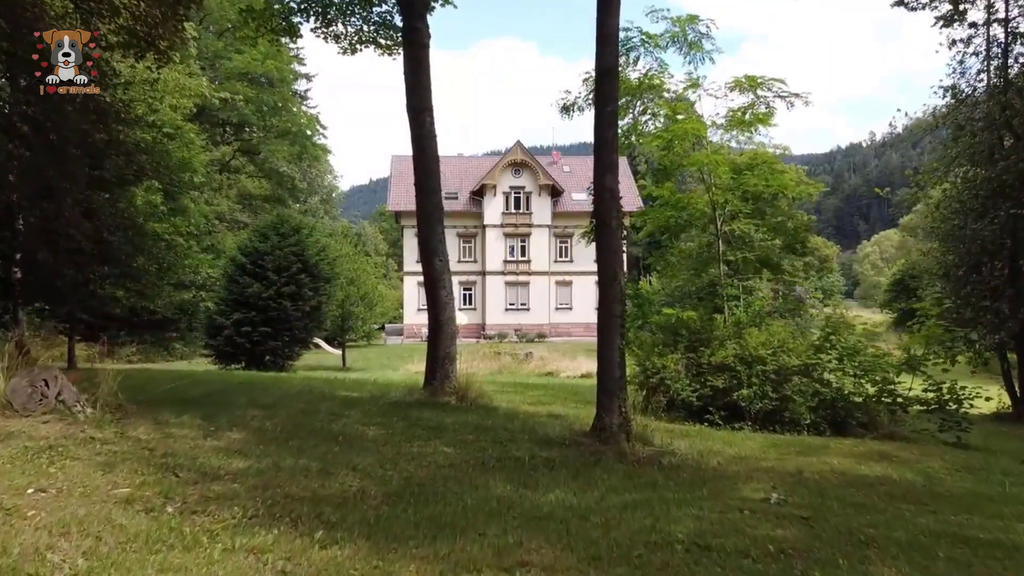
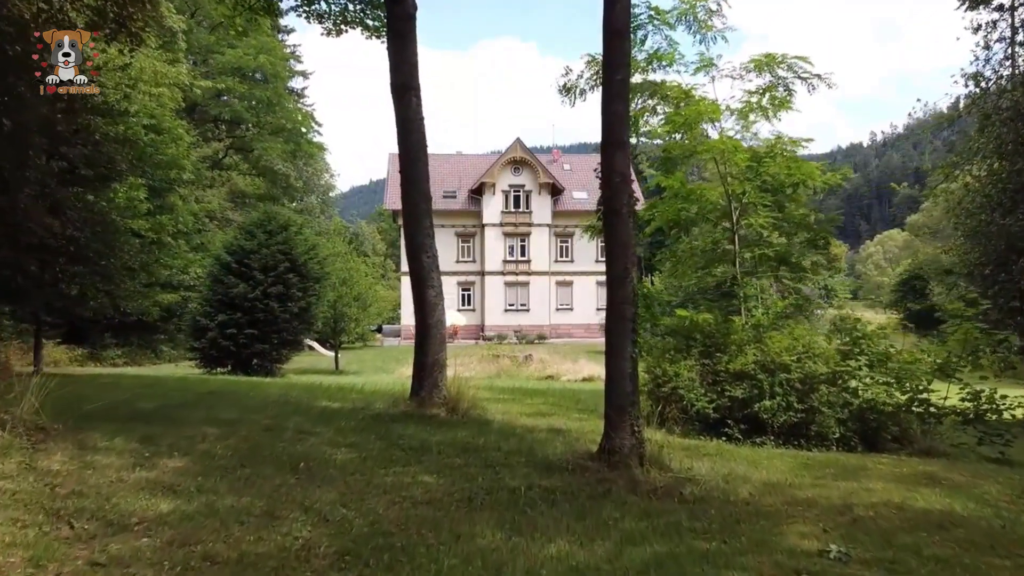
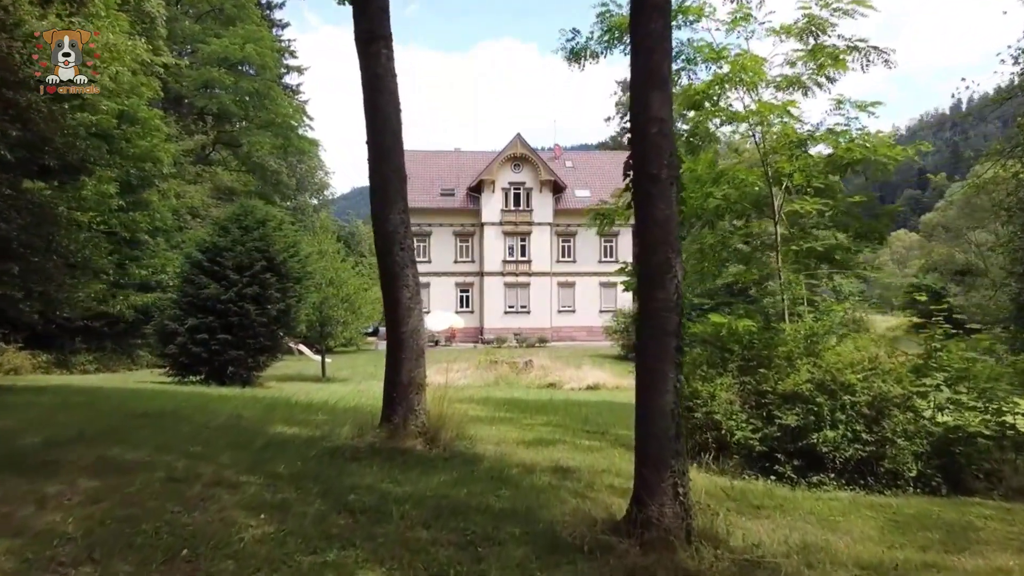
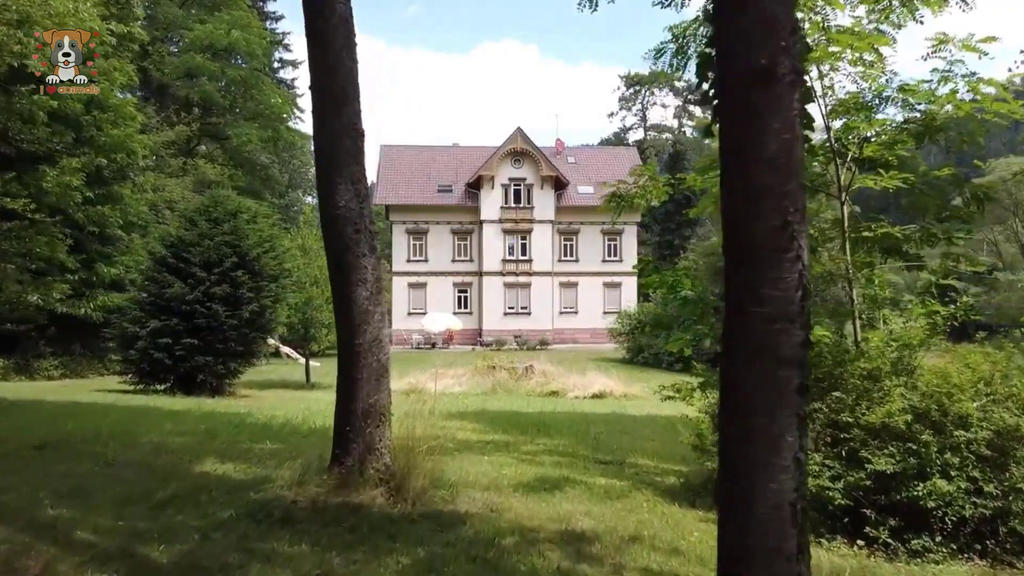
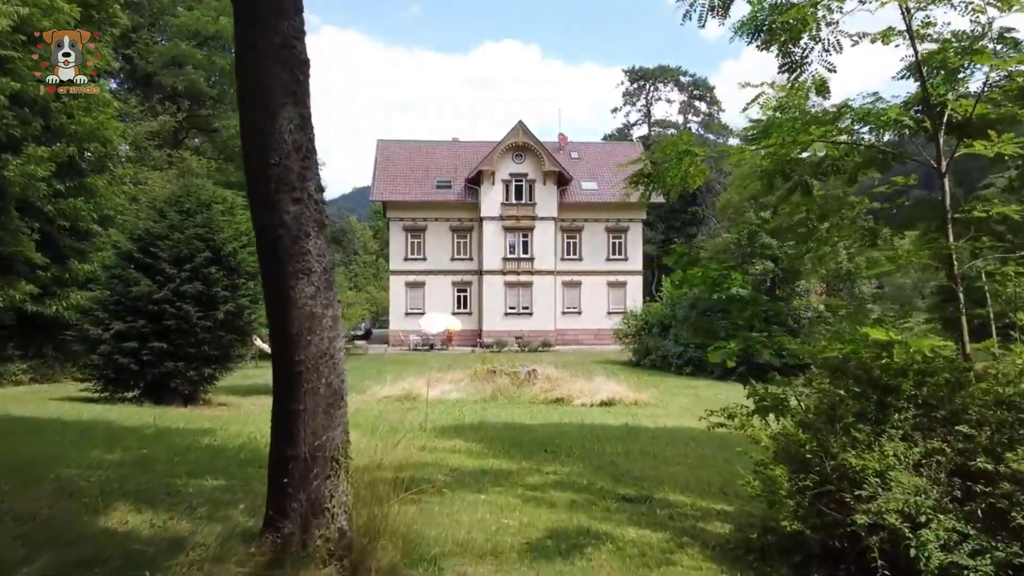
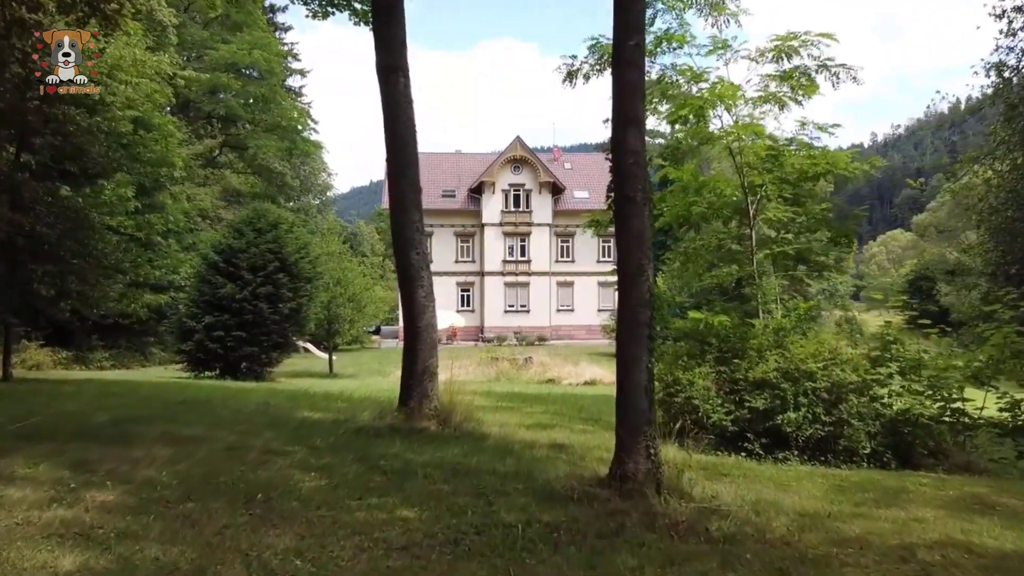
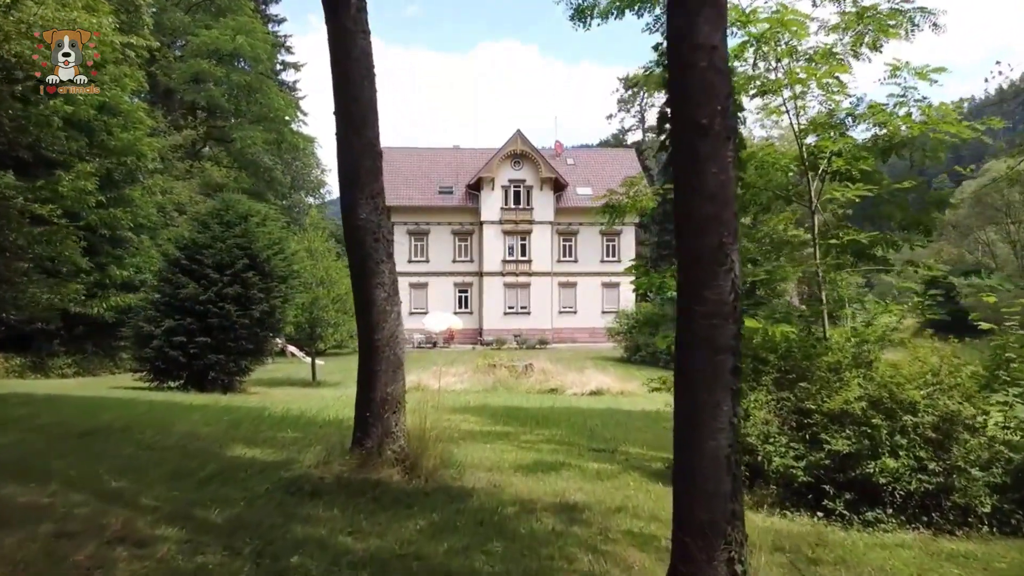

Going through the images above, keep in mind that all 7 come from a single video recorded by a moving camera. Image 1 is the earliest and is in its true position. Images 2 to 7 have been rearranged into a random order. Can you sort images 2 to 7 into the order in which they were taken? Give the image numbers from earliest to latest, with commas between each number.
2, 6, 3, 7, 4, 5
